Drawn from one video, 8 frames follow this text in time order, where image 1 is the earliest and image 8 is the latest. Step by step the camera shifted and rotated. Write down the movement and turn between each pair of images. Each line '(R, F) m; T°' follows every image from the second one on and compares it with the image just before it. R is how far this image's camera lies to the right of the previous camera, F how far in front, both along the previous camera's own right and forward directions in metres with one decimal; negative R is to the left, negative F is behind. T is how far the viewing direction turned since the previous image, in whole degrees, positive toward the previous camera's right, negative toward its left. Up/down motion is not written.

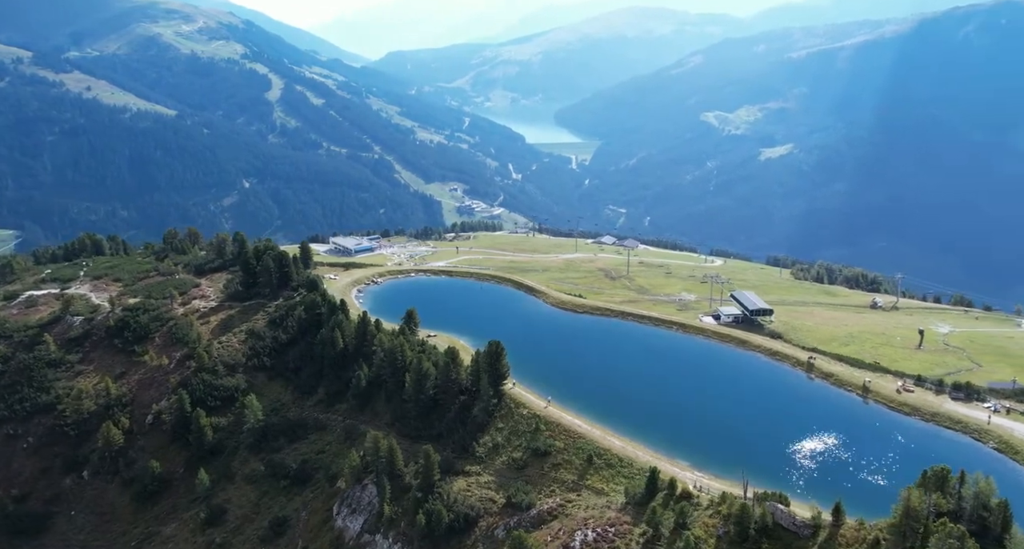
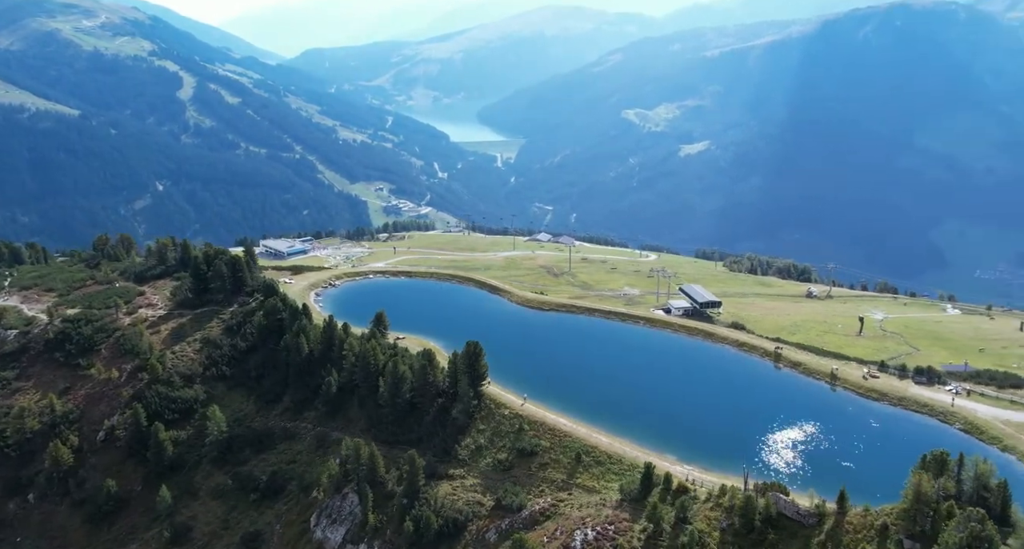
(-3.6, +1.1) m; +5°
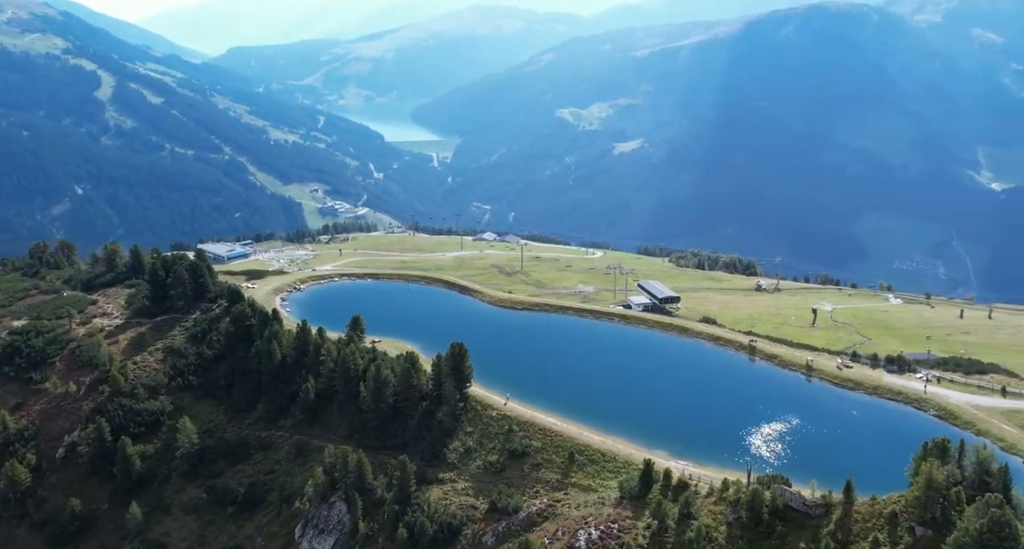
(-3.4, +0.8) m; +4°
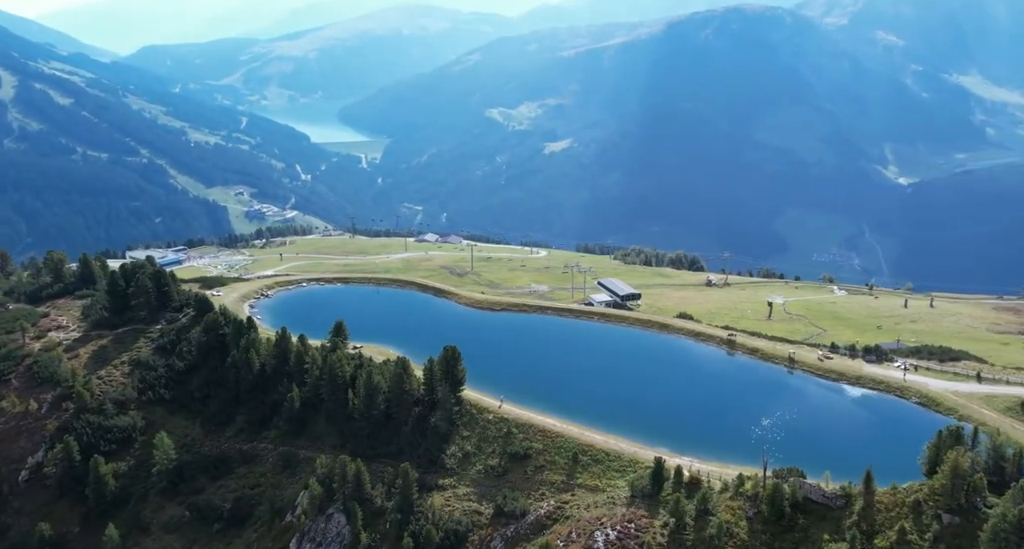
(-4.4, +0.8) m; +4°
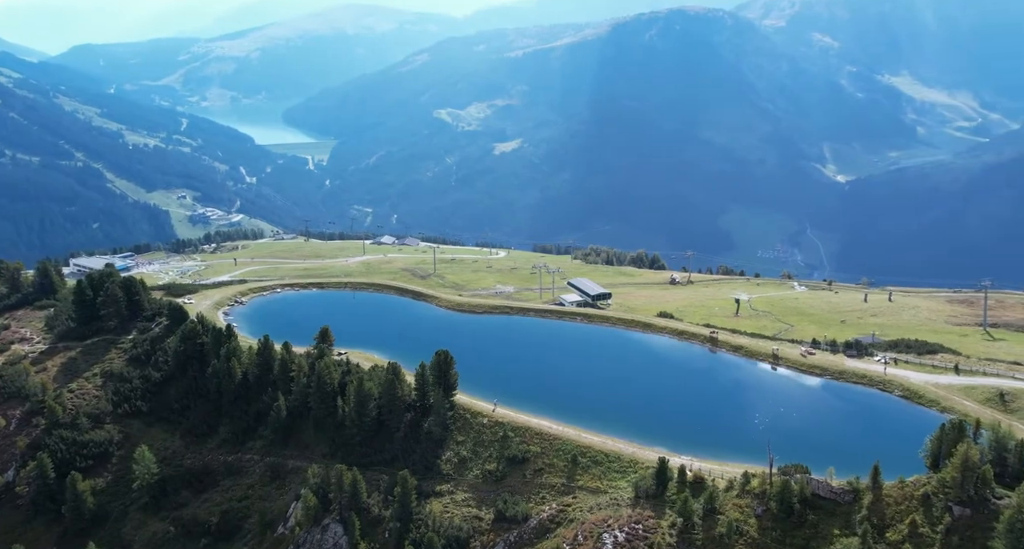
(-3.0, +0.5) m; +3°
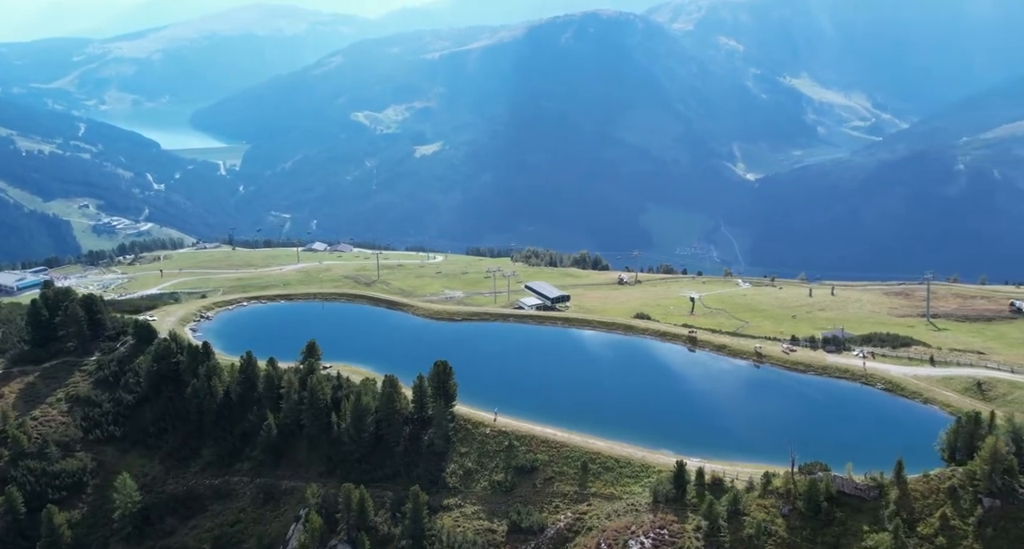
(-5.4, +0.8) m; +5°
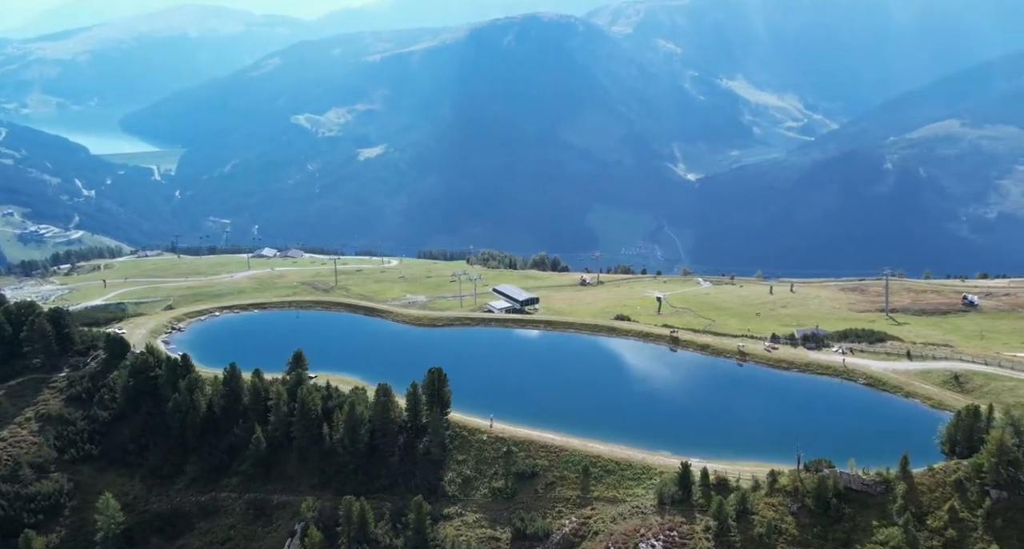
(-3.4, +0.4) m; +3°
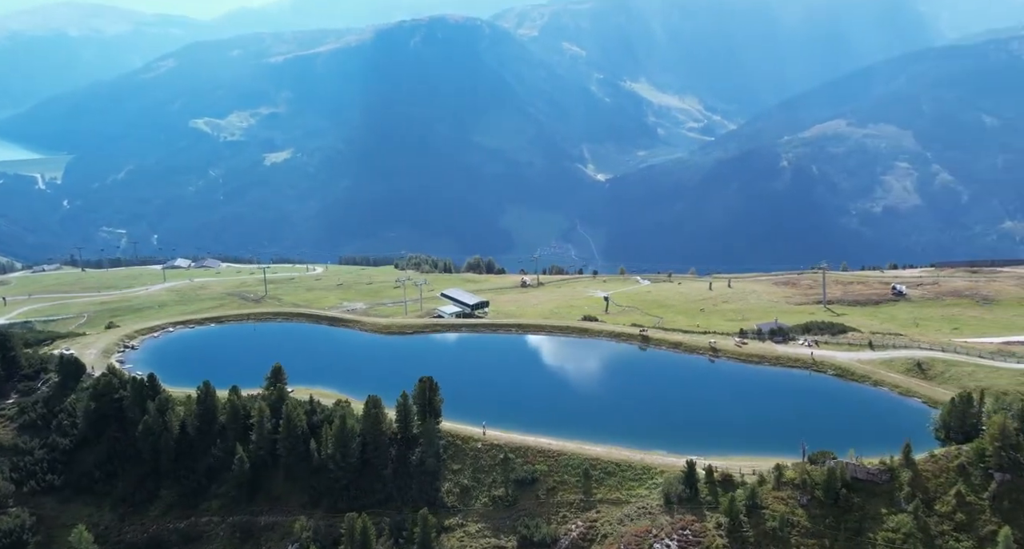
(-5.3, +0.7) m; +6°
